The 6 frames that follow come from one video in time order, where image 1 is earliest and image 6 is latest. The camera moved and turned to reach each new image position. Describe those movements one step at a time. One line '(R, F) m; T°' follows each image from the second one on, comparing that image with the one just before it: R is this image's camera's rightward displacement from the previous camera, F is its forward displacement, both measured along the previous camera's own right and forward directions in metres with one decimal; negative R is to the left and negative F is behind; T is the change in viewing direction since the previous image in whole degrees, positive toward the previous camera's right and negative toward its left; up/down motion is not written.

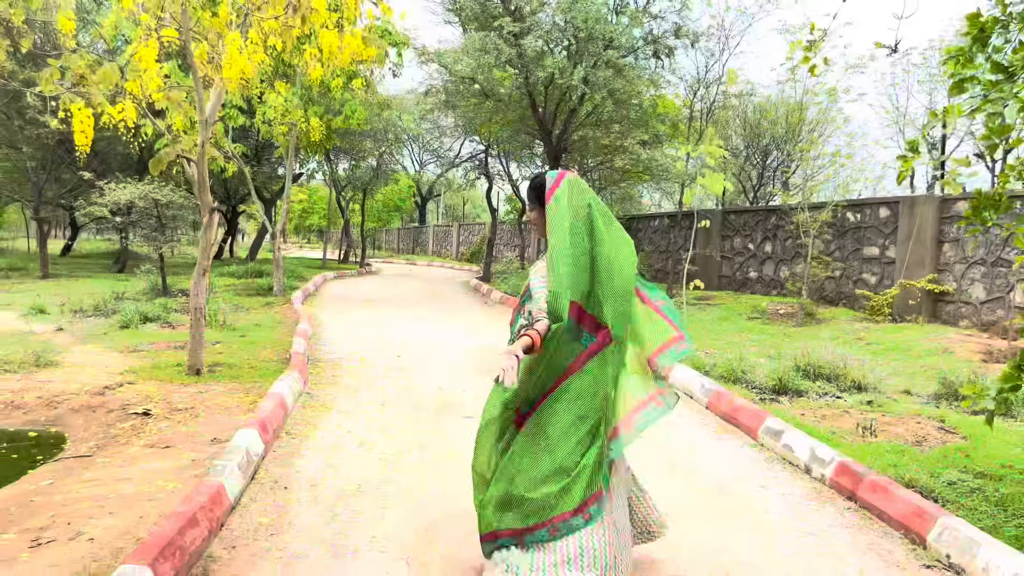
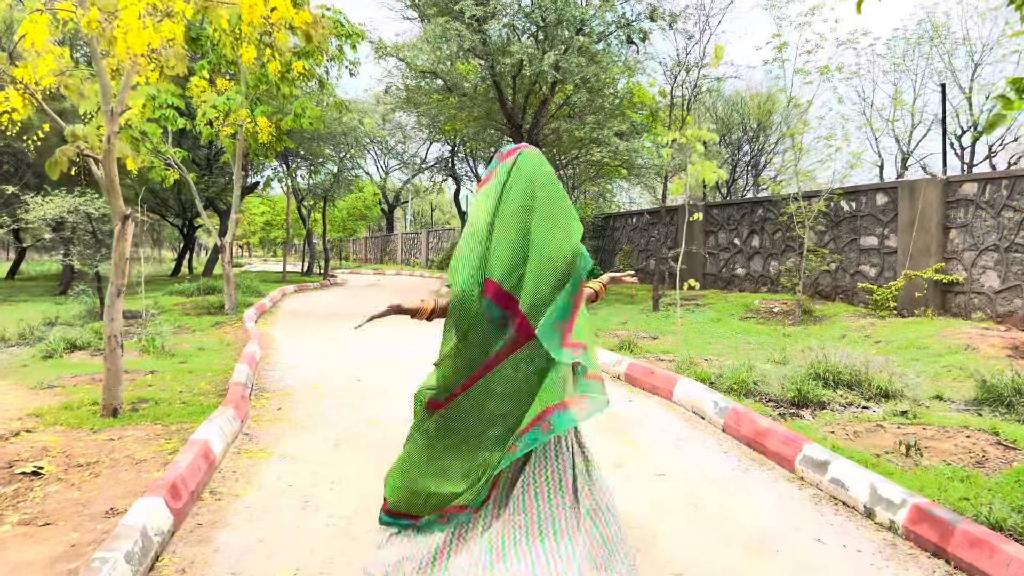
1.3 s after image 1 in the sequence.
(0.0, +0.9) m; +2°
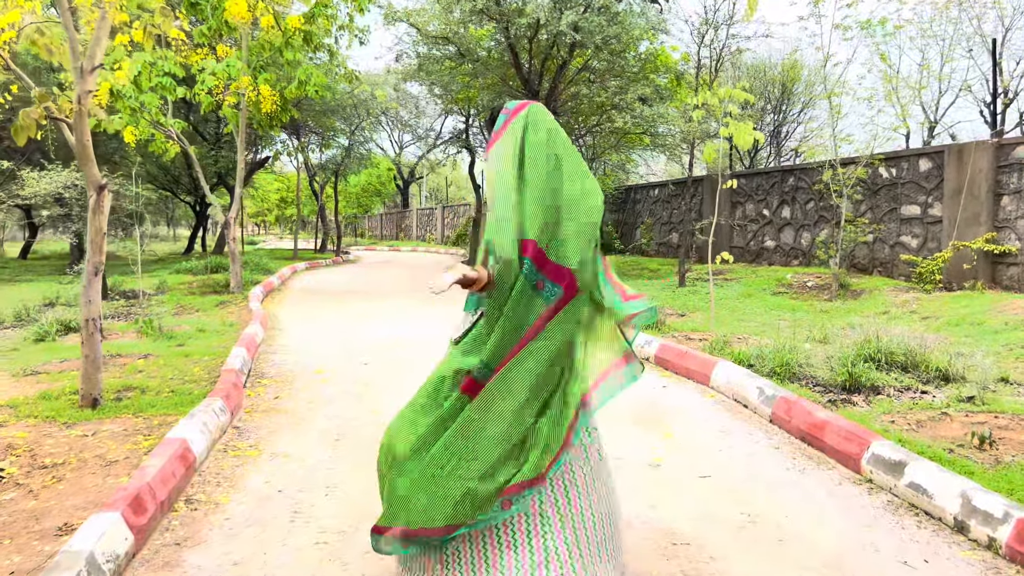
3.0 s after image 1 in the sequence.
(0.0, +0.5) m; -1°
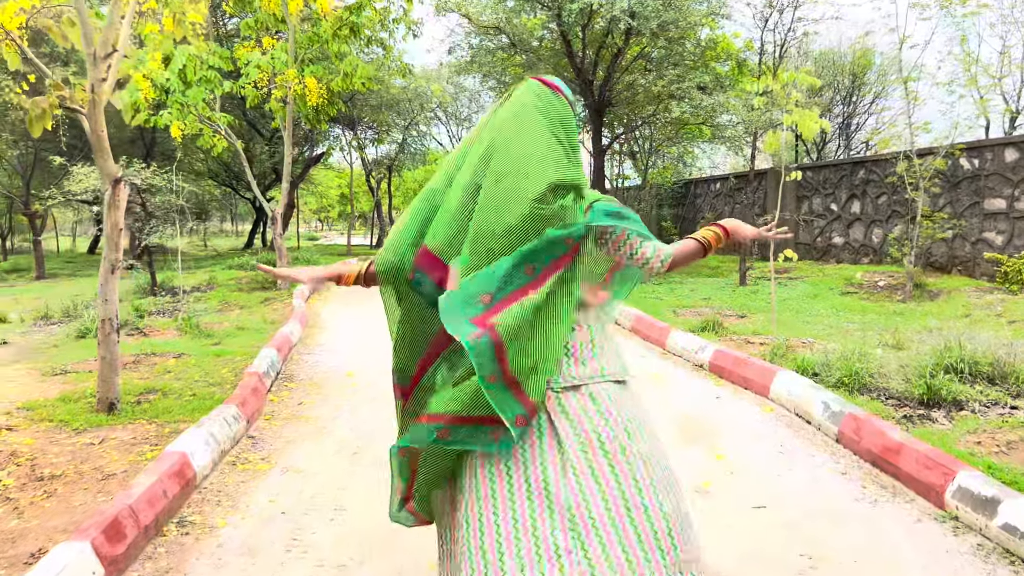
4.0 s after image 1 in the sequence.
(+0.1, +0.4) m; -4°
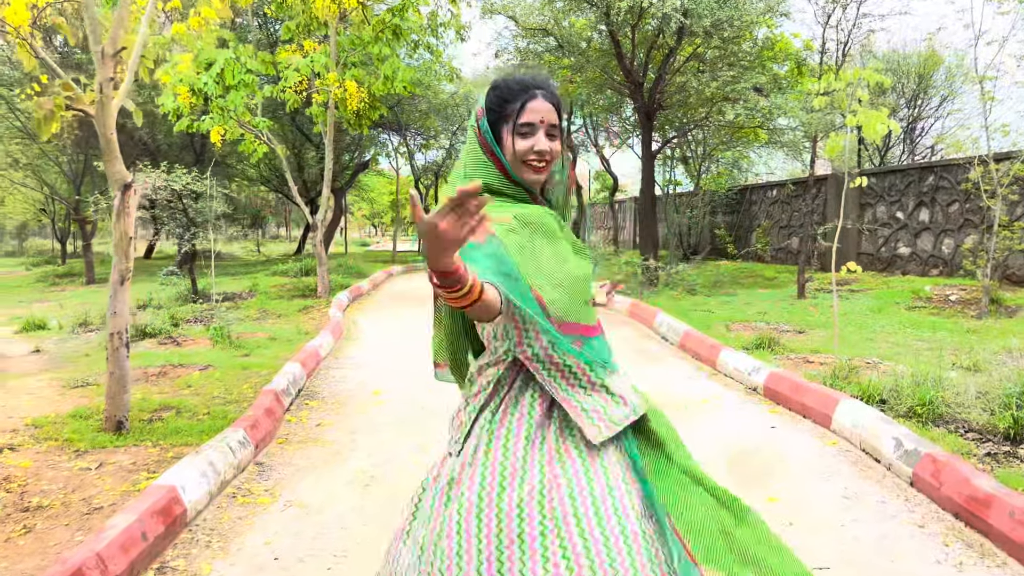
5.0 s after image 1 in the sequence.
(+0.1, +0.3) m; -4°
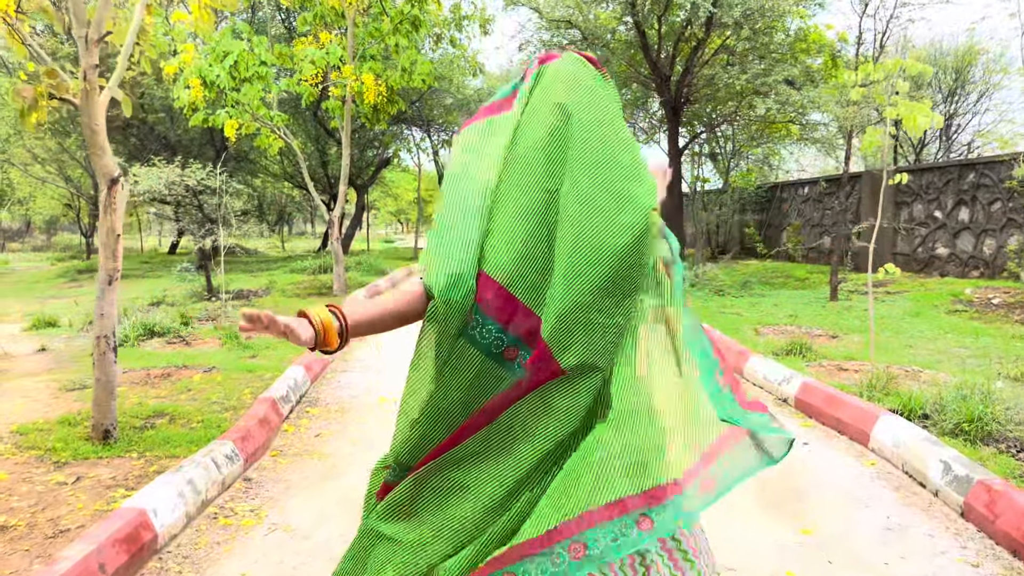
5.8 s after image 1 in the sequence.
(+0.1, +0.3) m; -2°
